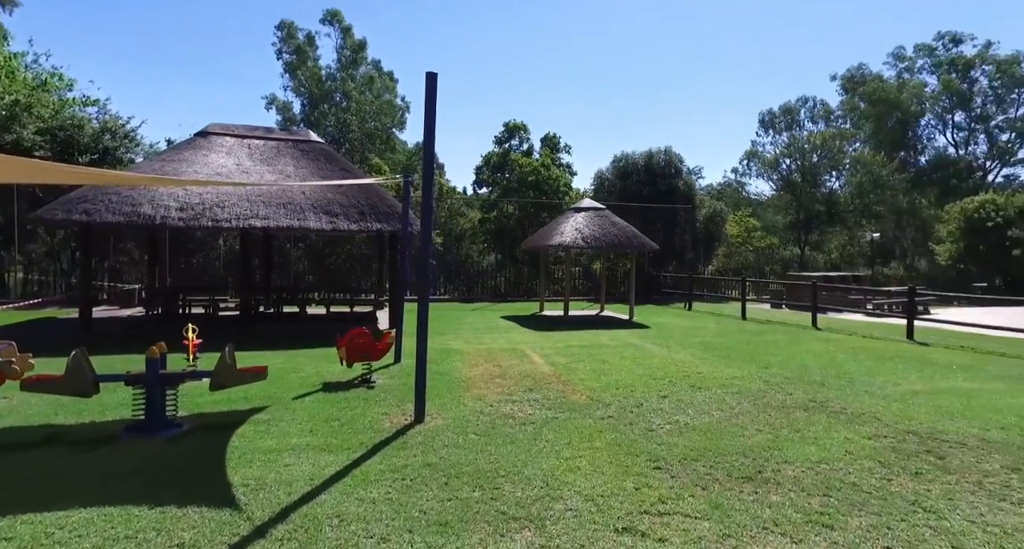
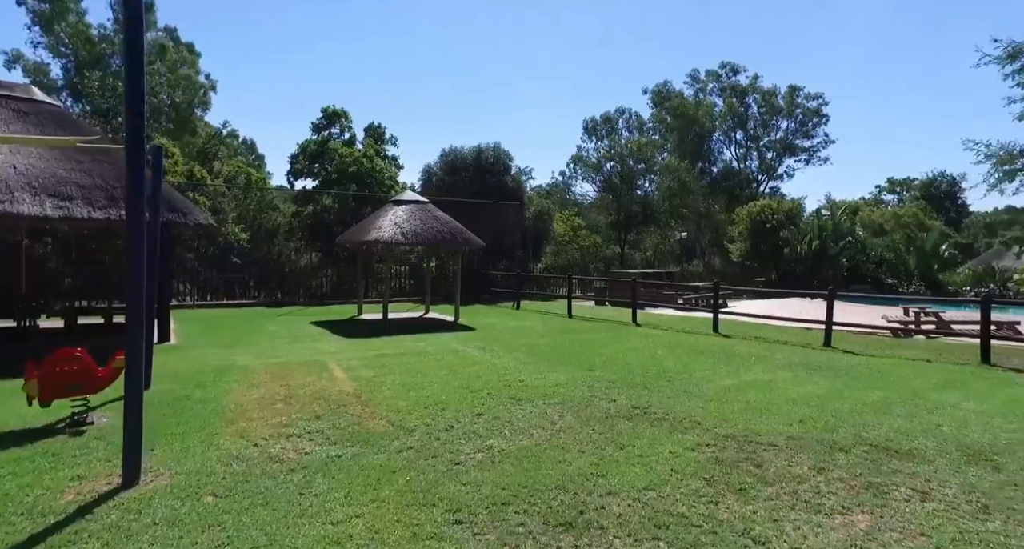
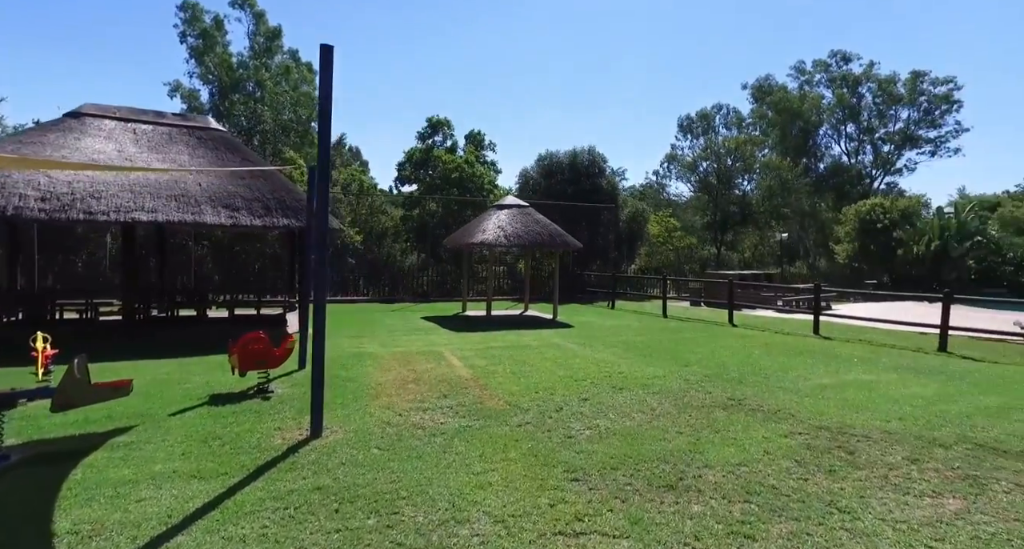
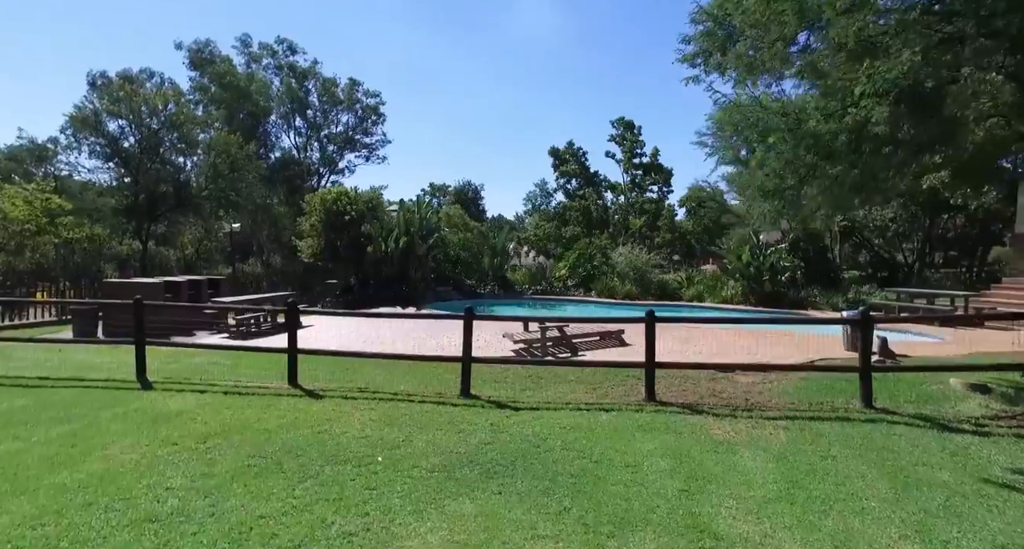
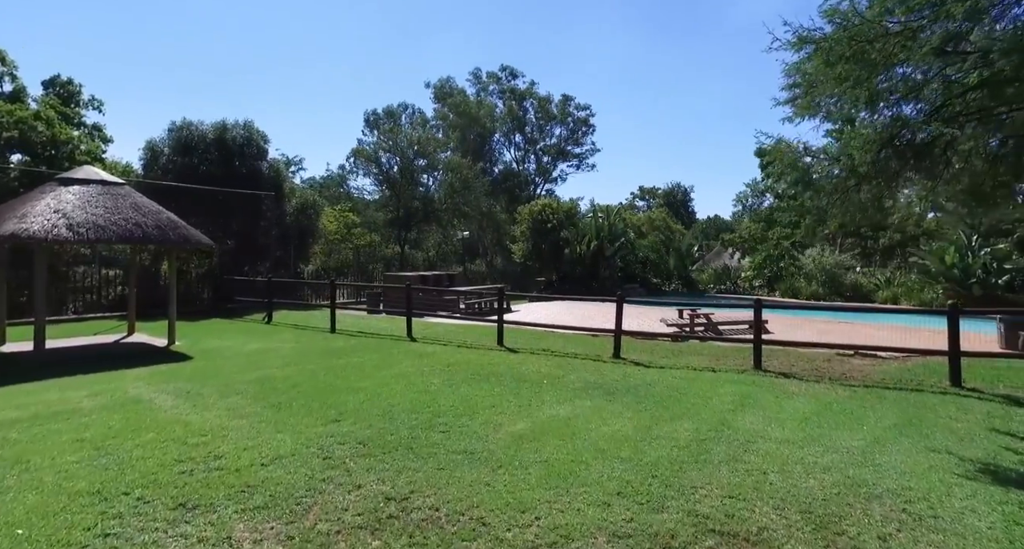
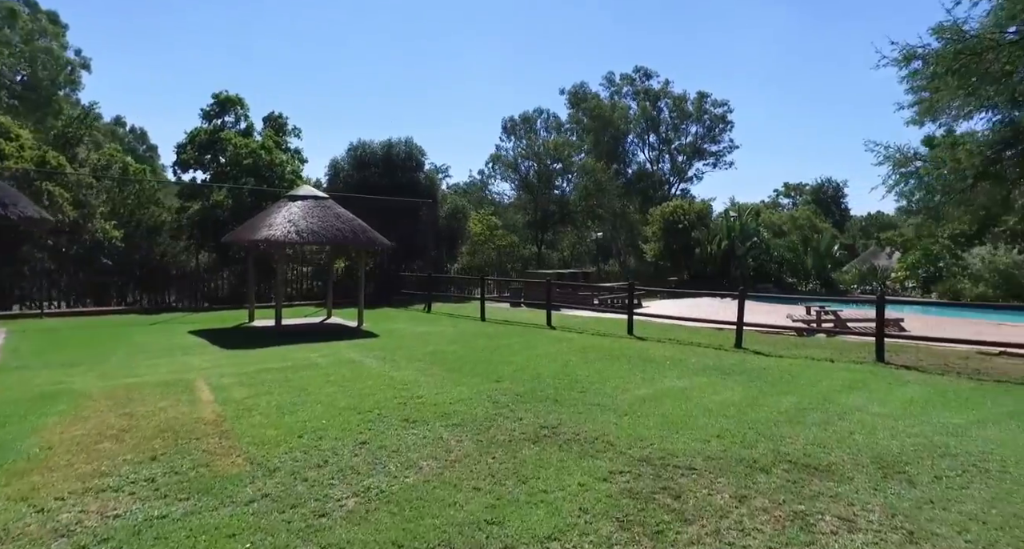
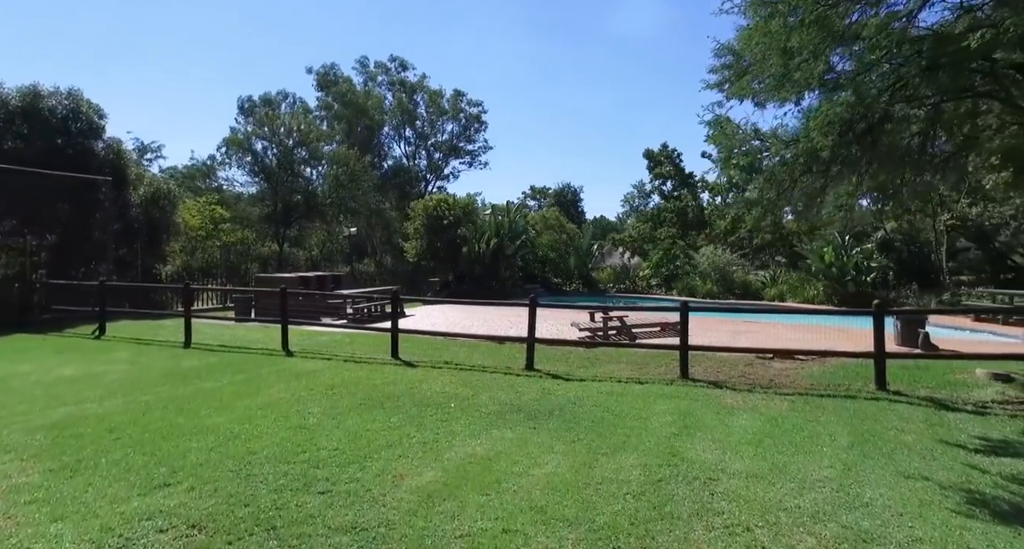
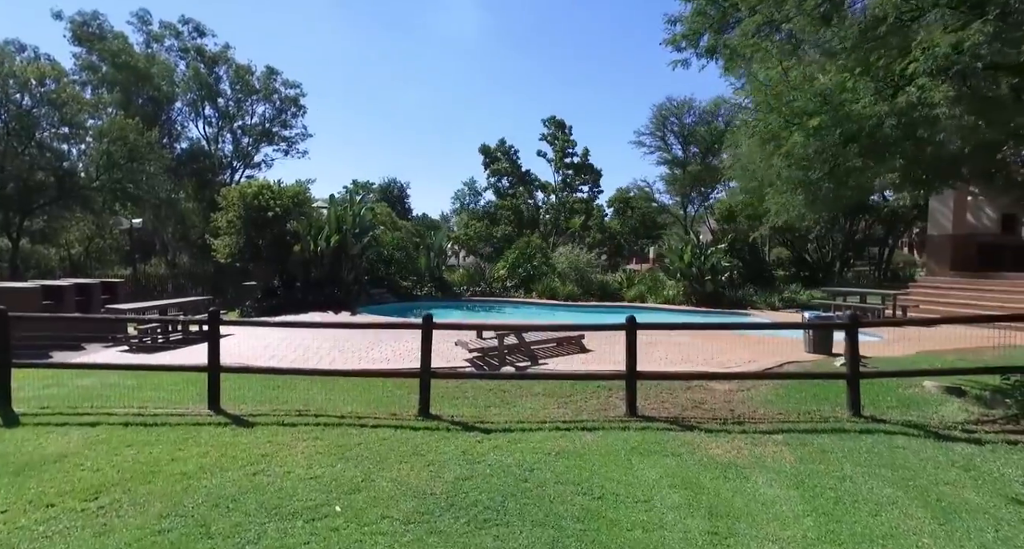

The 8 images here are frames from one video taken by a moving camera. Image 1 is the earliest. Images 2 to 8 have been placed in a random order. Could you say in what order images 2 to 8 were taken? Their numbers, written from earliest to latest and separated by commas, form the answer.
3, 2, 6, 5, 7, 4, 8
